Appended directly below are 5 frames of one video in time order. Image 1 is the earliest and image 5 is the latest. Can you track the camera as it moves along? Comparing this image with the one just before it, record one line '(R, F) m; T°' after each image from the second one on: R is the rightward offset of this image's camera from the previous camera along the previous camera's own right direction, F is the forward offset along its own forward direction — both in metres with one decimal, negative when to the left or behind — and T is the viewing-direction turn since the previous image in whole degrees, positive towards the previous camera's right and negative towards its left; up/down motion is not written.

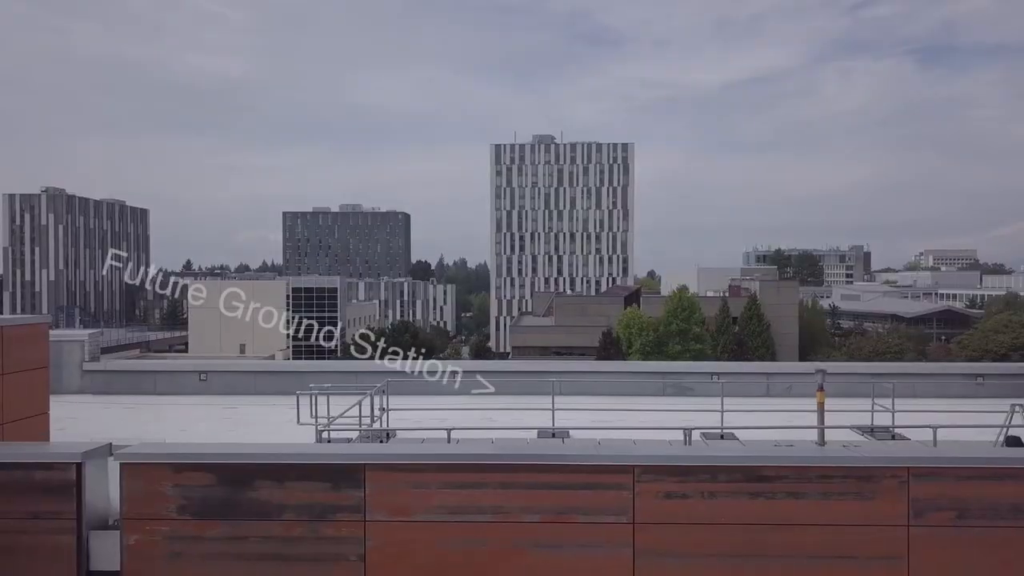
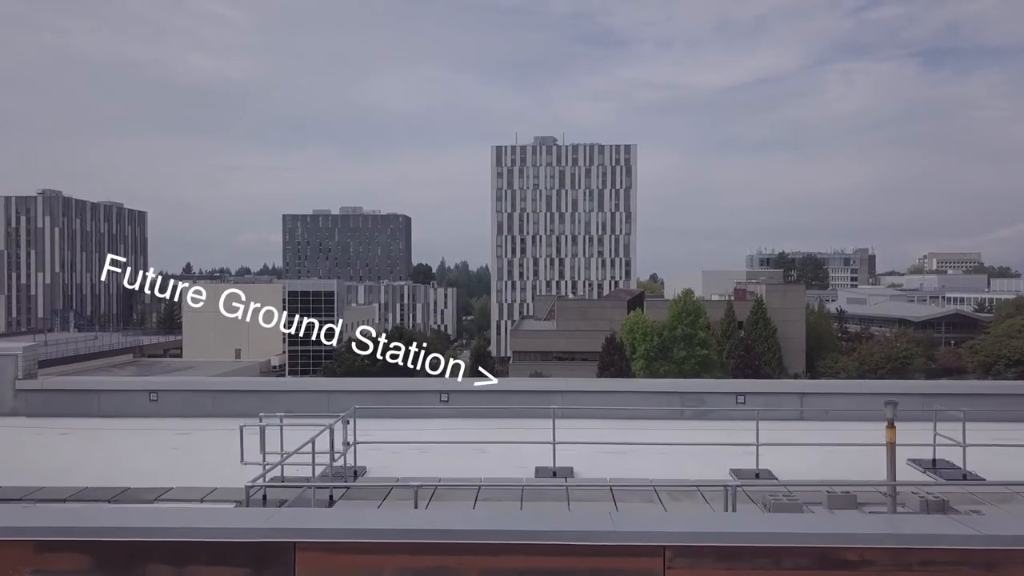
(+0.1, +0.8) m; 0°
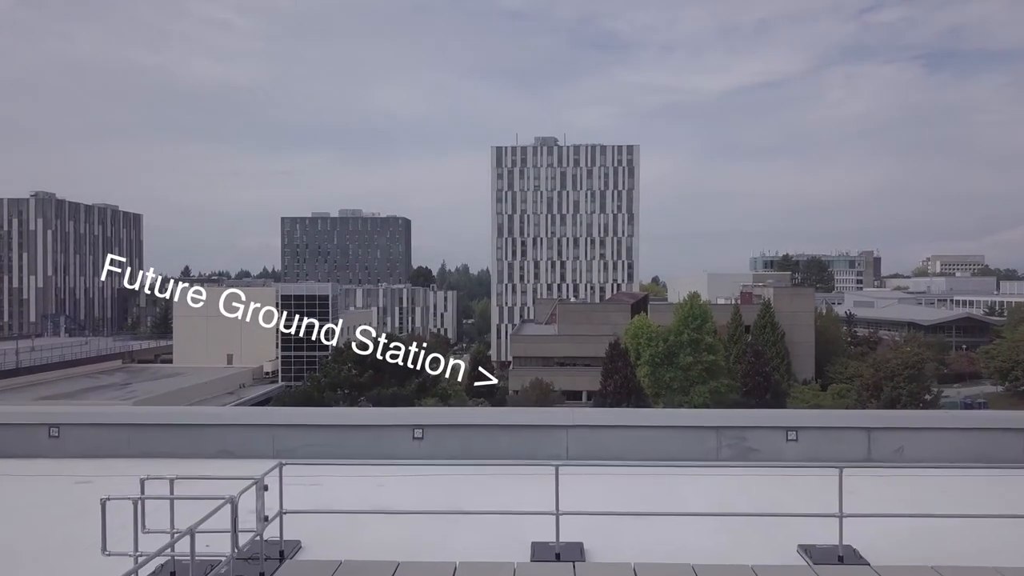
(+0.1, +1.2) m; 0°
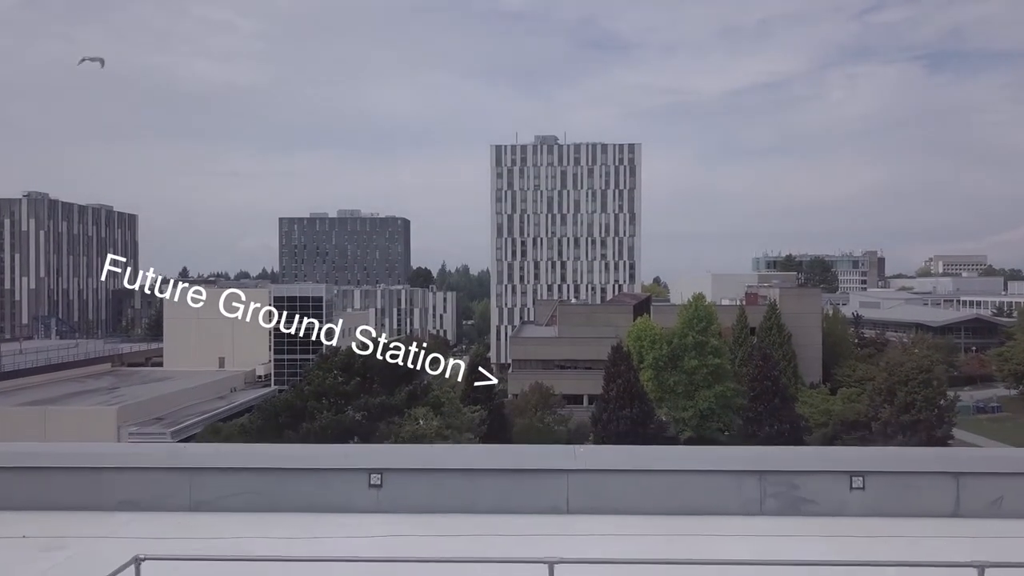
(+0.1, +1.0) m; 0°
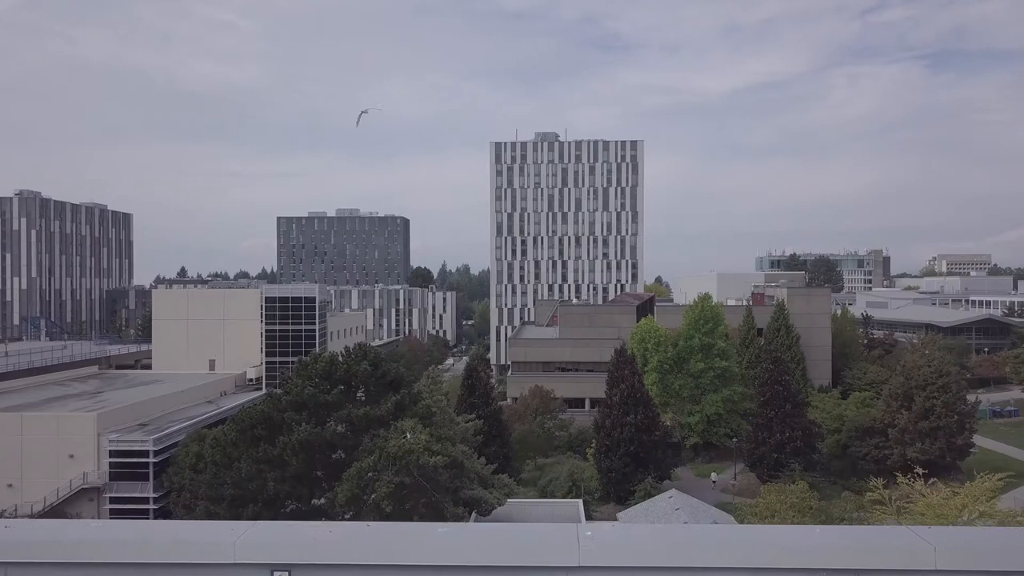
(+0.1, +1.2) m; 0°
